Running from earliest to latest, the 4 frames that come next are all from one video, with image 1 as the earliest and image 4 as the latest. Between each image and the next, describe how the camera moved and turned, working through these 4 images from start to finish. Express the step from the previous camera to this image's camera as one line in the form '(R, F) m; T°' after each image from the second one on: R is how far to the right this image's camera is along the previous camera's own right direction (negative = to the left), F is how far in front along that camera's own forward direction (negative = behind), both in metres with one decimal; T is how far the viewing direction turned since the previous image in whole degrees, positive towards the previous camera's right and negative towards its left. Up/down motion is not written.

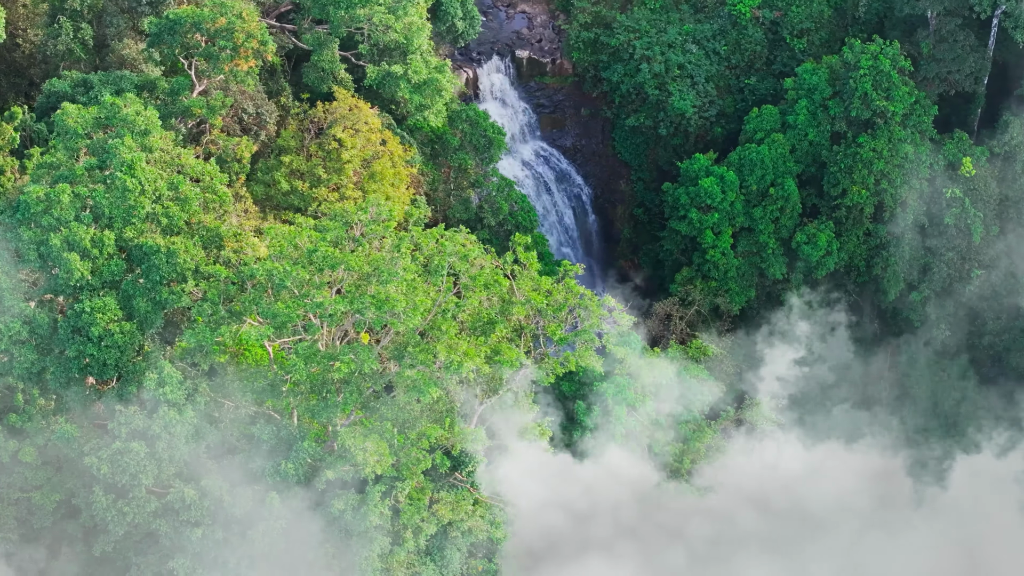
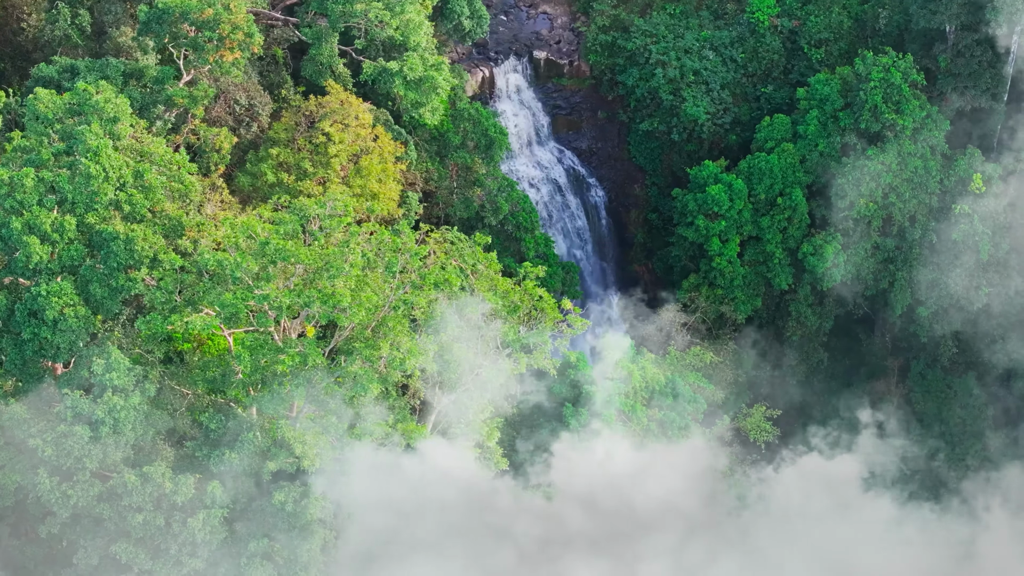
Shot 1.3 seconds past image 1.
(+1.0, 0.0) m; -1°
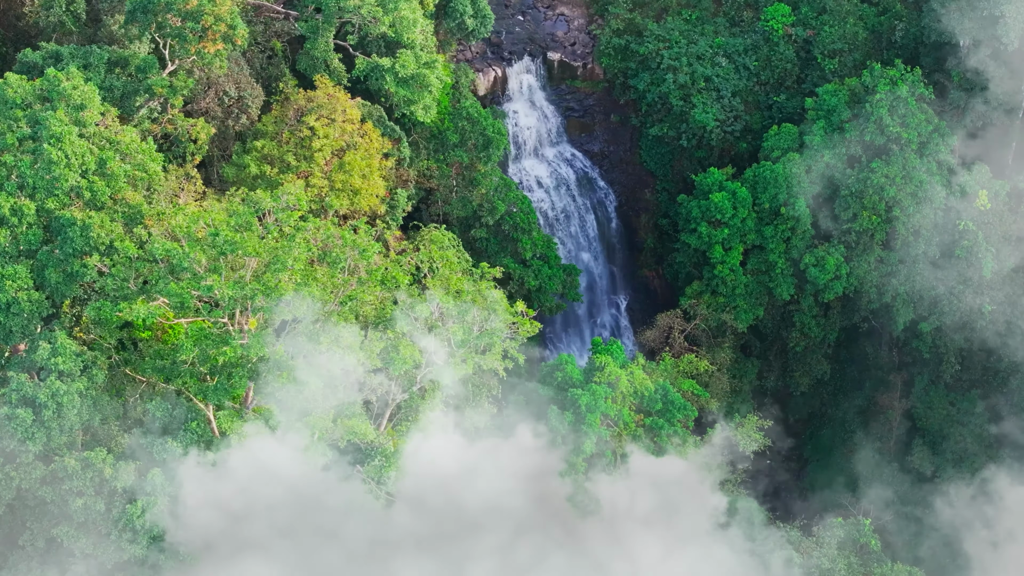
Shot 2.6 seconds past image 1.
(+1.0, 0.0) m; -1°
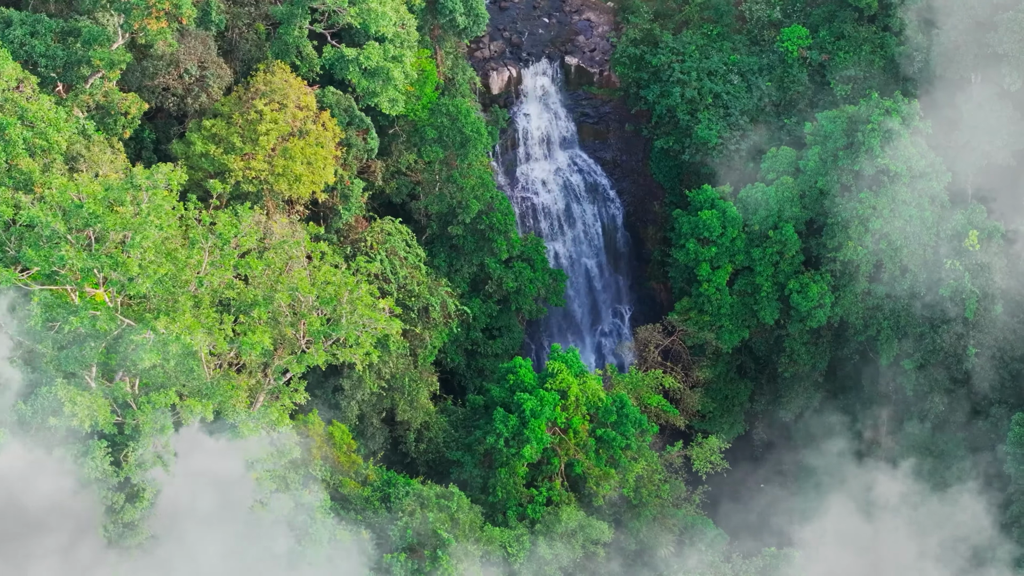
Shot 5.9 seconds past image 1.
(+2.5, -0.1) m; -2°
